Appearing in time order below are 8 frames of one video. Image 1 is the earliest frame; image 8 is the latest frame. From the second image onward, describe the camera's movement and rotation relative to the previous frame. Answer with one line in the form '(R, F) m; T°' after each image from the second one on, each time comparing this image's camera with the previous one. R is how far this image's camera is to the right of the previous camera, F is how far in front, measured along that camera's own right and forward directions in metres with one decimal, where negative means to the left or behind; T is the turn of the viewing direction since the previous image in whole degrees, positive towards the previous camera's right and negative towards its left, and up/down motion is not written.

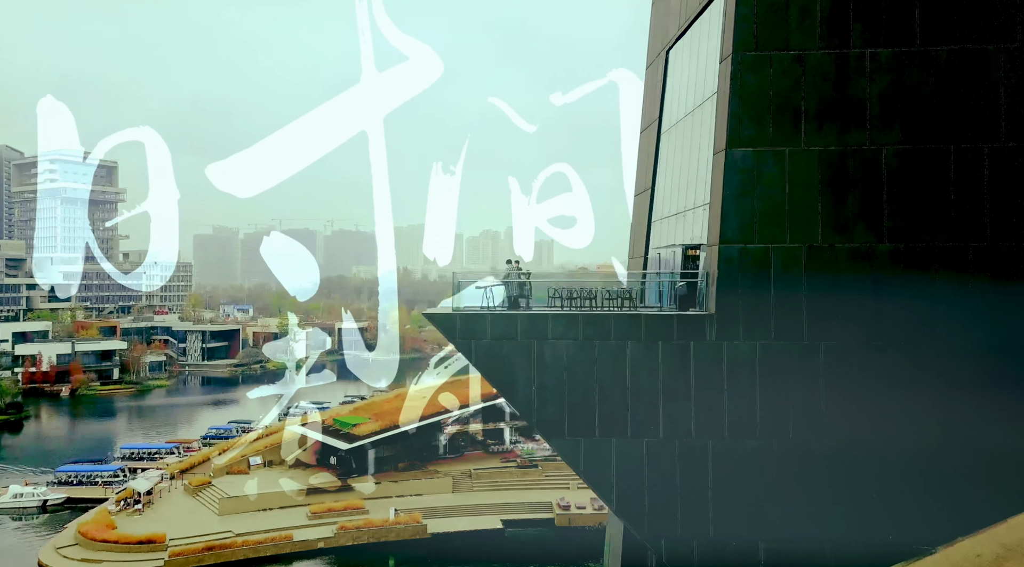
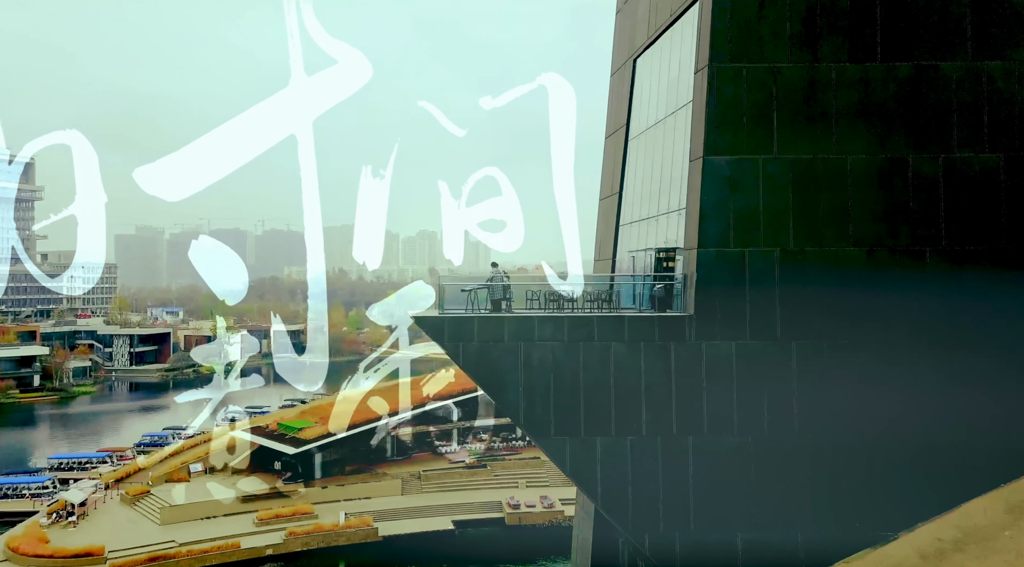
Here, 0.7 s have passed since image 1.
(-0.9, -0.2) m; +5°
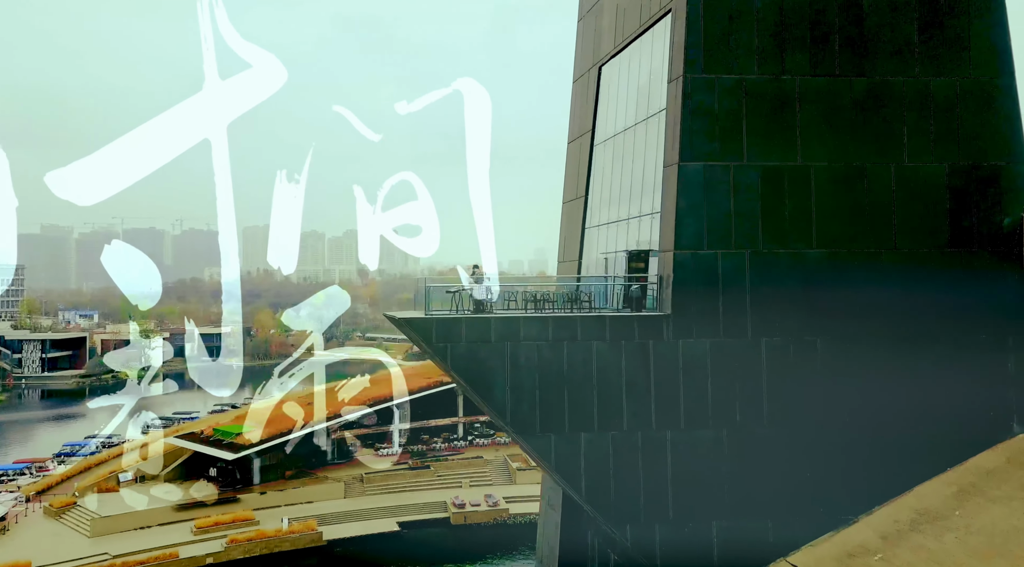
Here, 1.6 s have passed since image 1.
(-1.0, -0.3) m; +5°
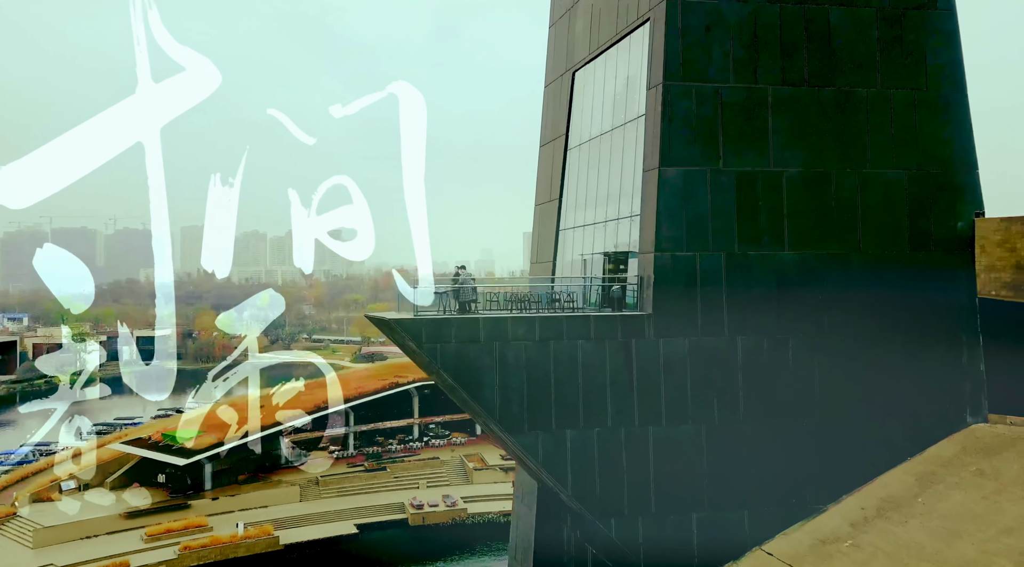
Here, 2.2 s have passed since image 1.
(-0.7, -0.3) m; +4°
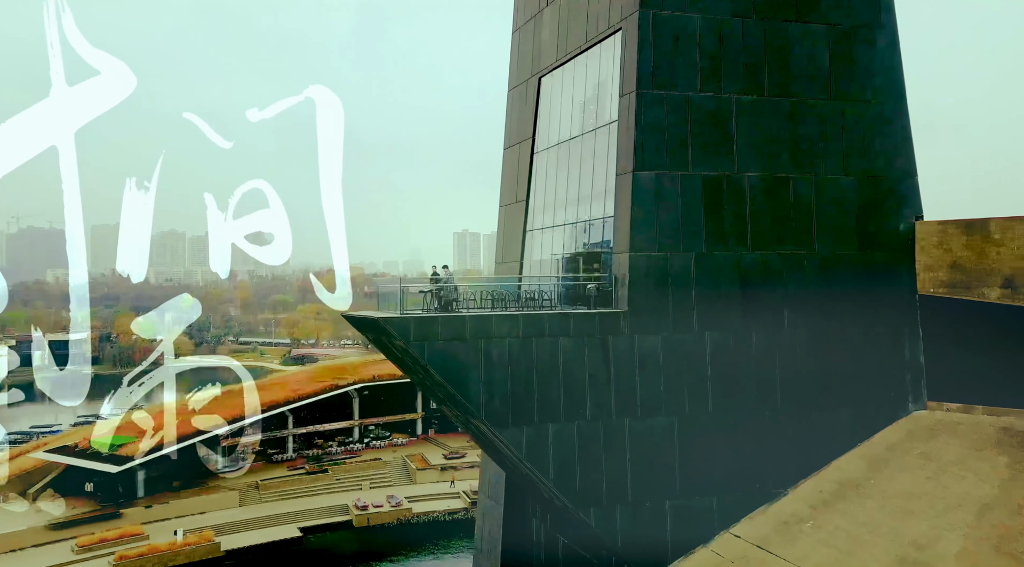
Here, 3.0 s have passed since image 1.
(-1.0, -0.4) m; +5°
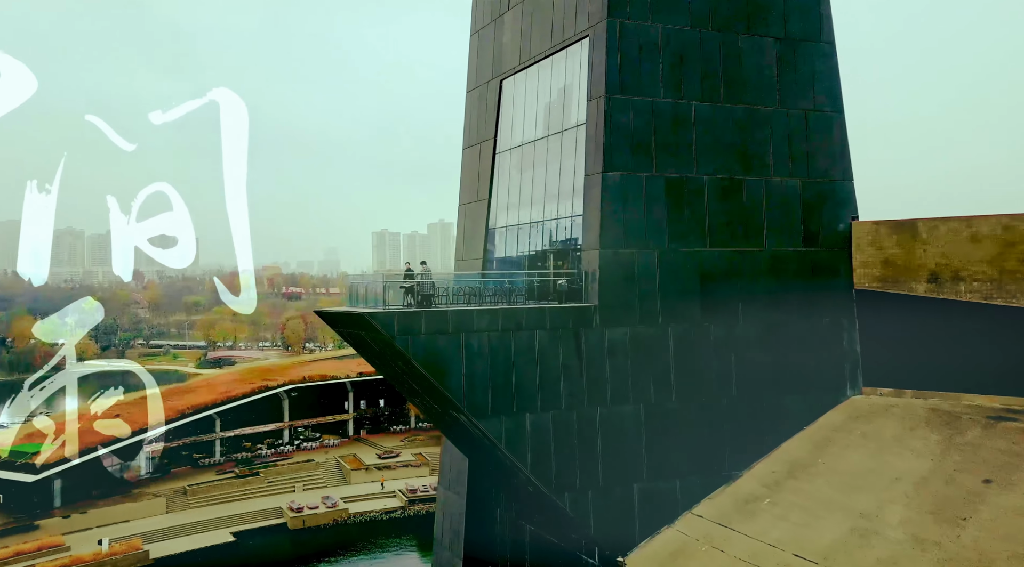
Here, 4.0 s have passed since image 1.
(-1.2, -0.5) m; +6°
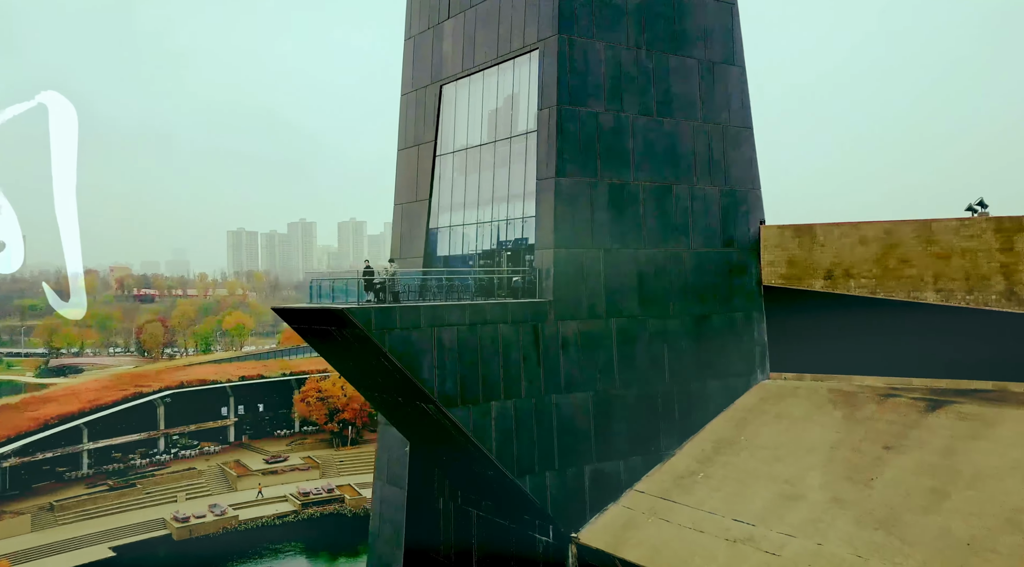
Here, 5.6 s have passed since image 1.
(-2.1, -0.8) m; +10°
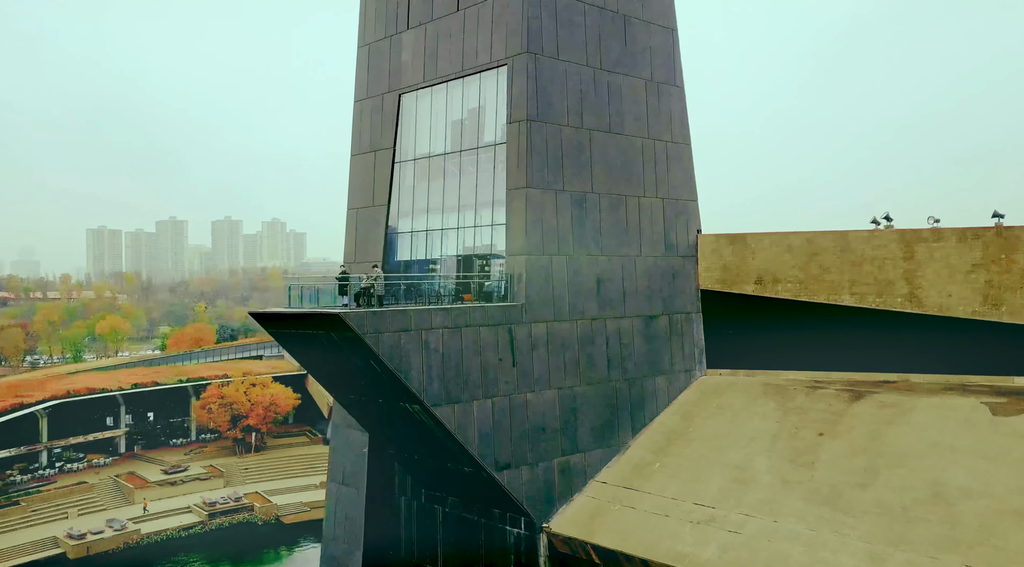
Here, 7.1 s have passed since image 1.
(-2.1, -0.7) m; +9°
